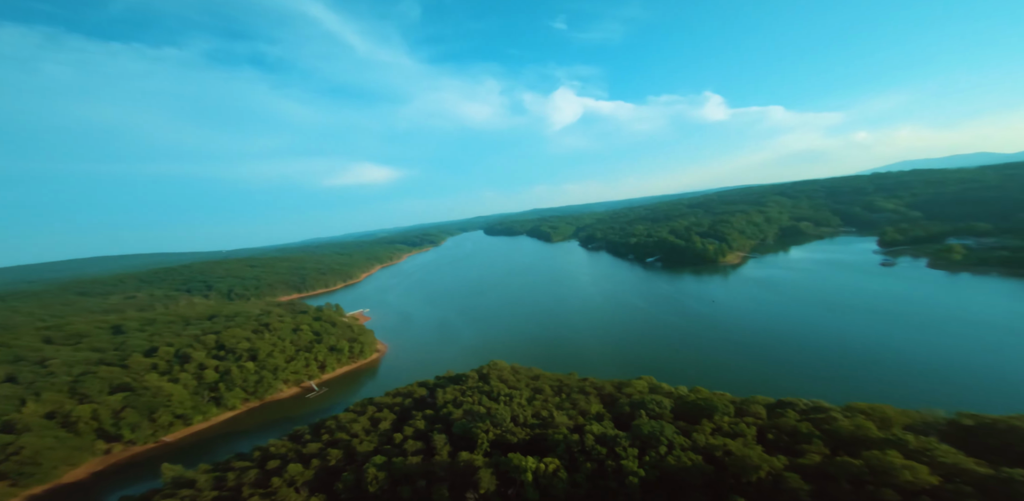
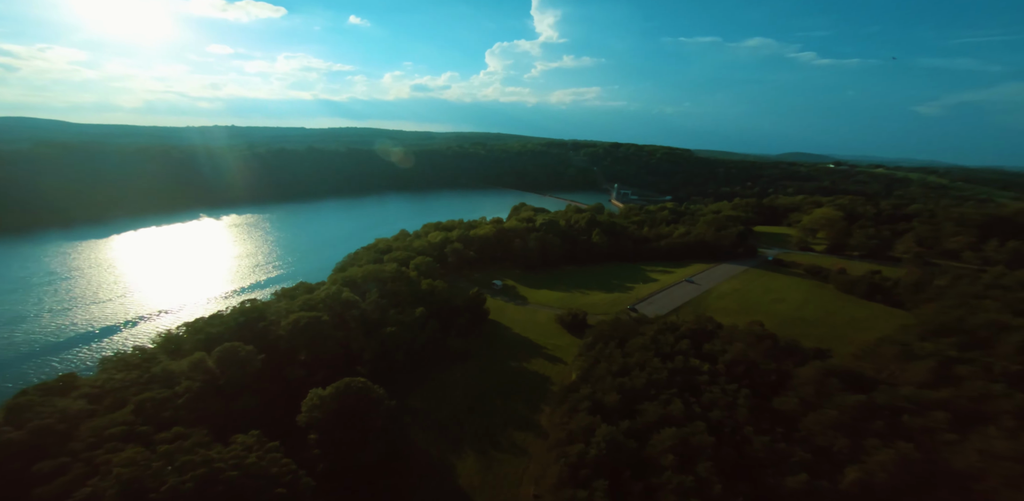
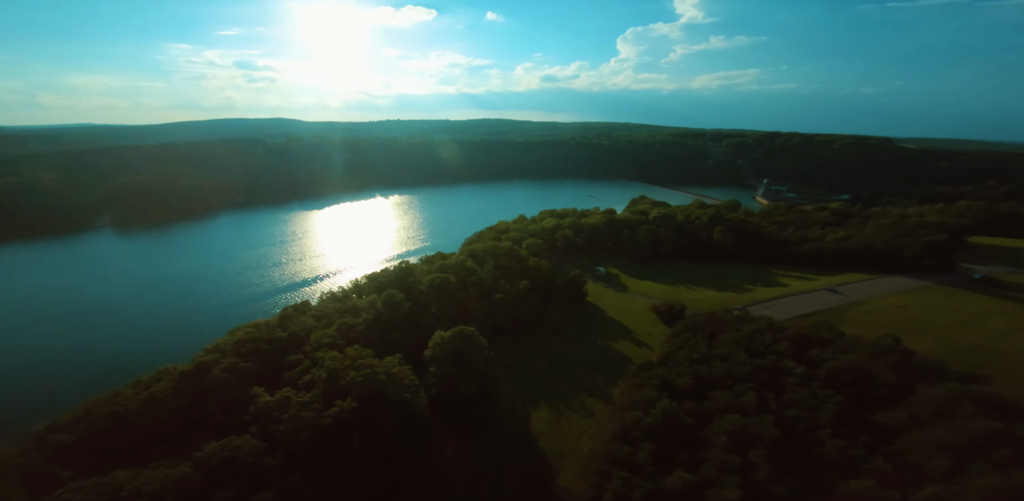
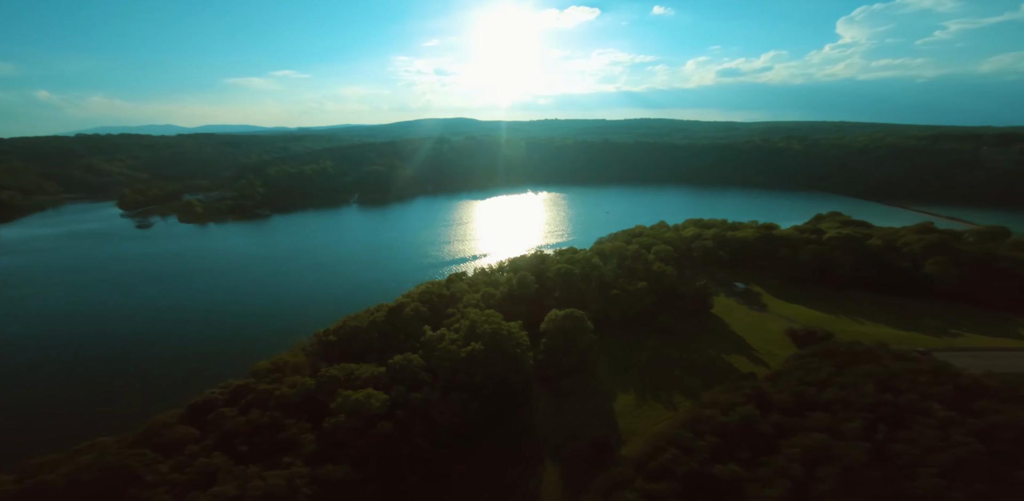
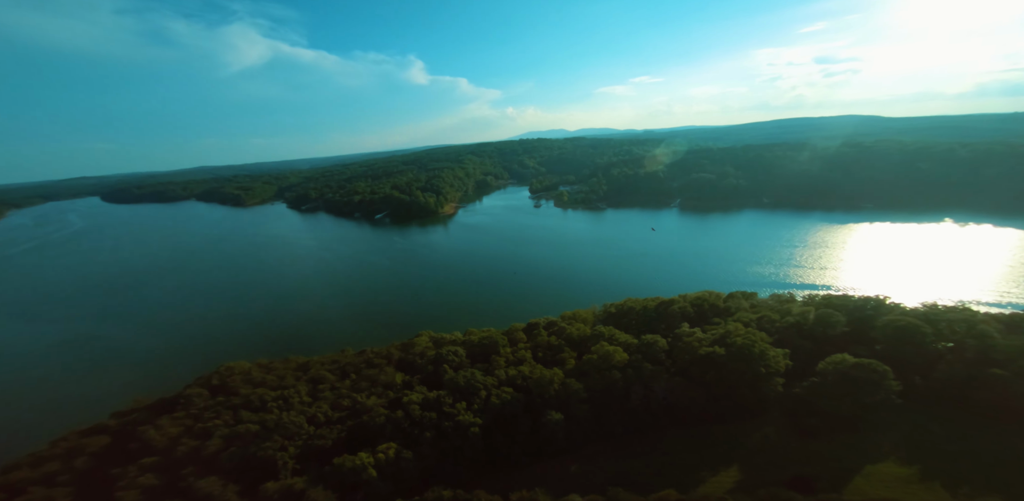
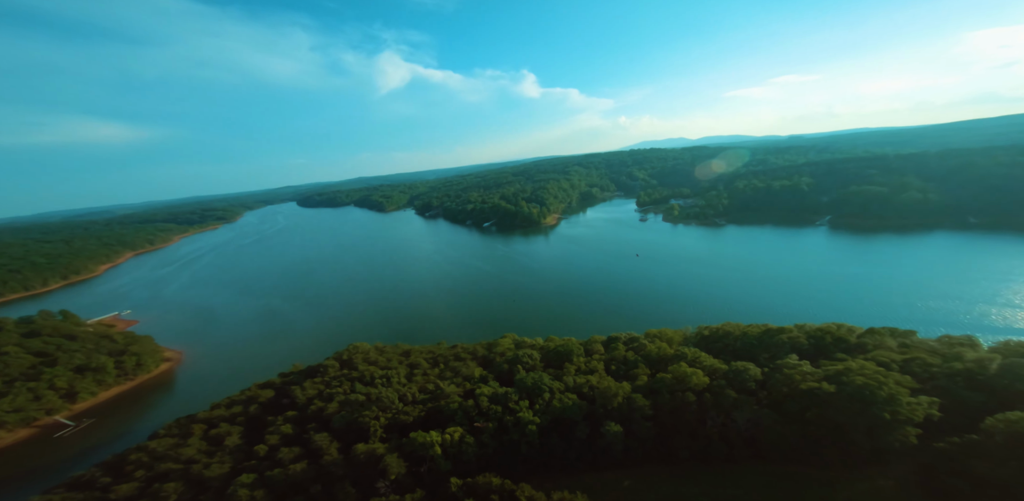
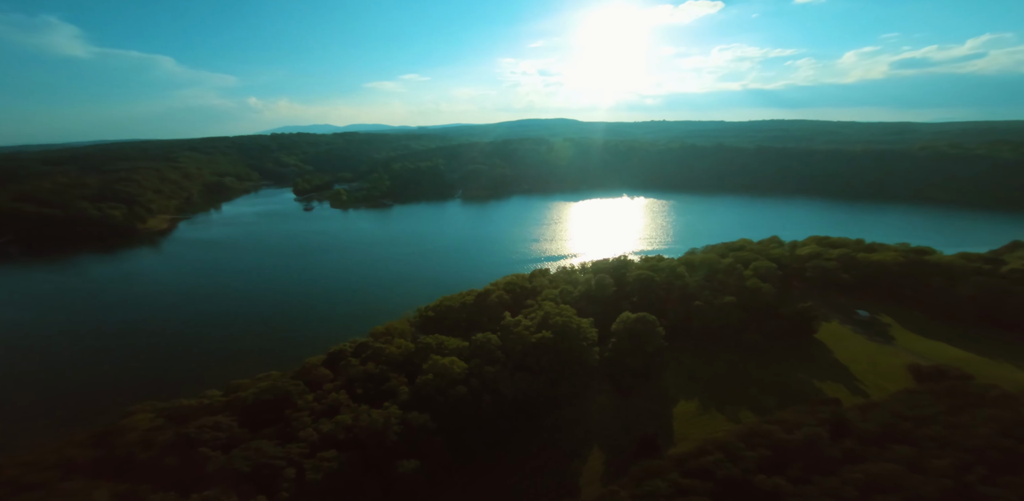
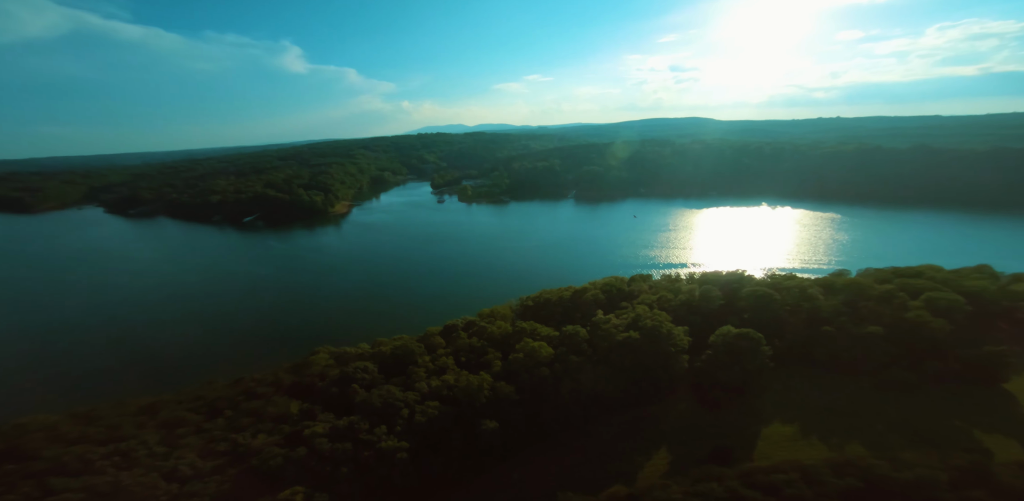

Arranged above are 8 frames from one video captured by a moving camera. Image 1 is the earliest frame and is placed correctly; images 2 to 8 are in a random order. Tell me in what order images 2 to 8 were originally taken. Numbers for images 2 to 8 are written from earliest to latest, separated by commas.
6, 5, 8, 7, 4, 3, 2
